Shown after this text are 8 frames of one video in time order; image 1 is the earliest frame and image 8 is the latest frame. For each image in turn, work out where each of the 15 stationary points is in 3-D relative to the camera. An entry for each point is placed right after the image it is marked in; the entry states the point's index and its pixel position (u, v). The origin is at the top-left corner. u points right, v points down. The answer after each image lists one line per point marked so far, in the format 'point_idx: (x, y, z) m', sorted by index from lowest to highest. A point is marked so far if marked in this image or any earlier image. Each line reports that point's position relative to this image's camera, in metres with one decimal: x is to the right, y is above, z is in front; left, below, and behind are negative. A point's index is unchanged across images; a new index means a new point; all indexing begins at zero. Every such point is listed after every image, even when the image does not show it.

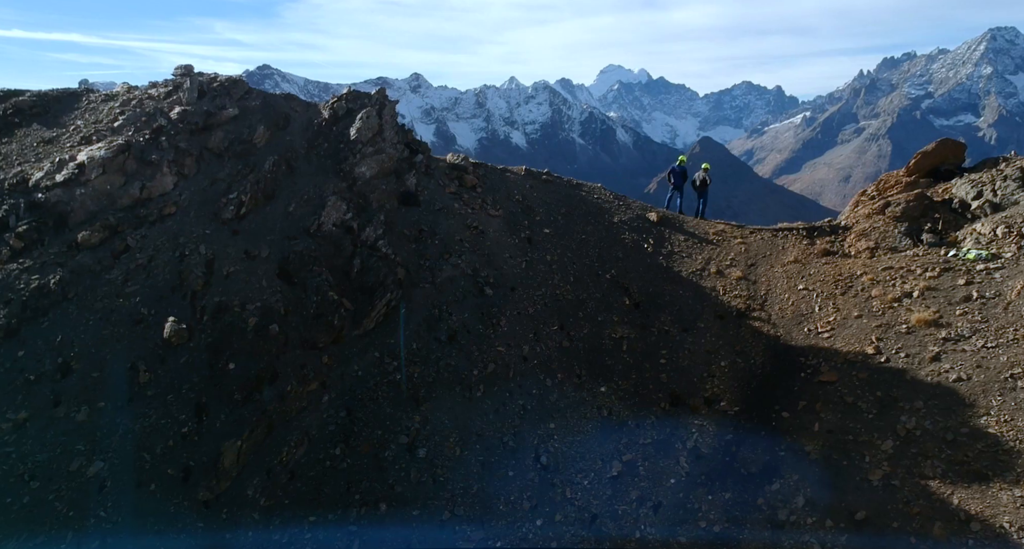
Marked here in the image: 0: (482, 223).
0: (-1.0, +1.6, +20.0) m
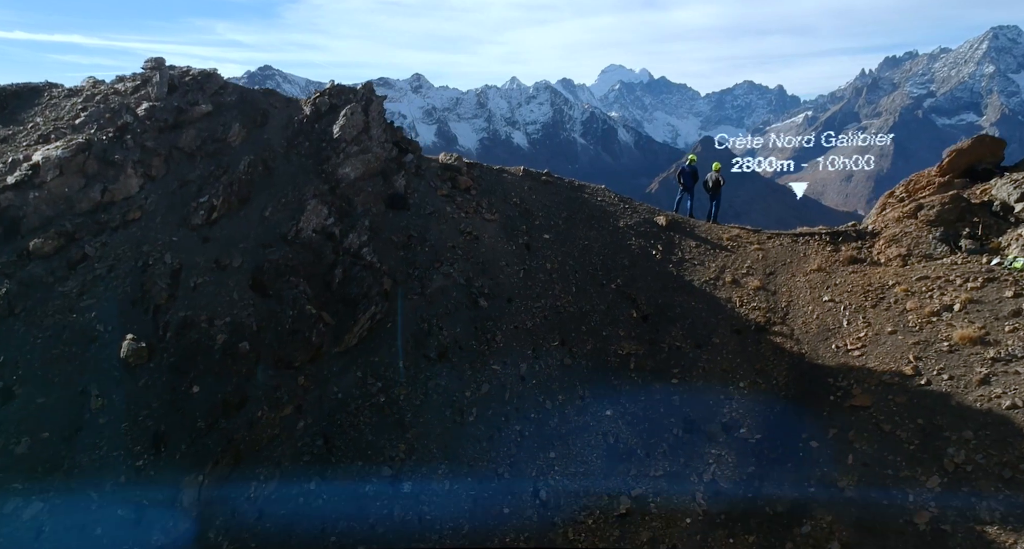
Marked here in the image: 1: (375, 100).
0: (-1.0, +1.3, +18.5) m
1: (-4.2, +5.3, +19.5) m
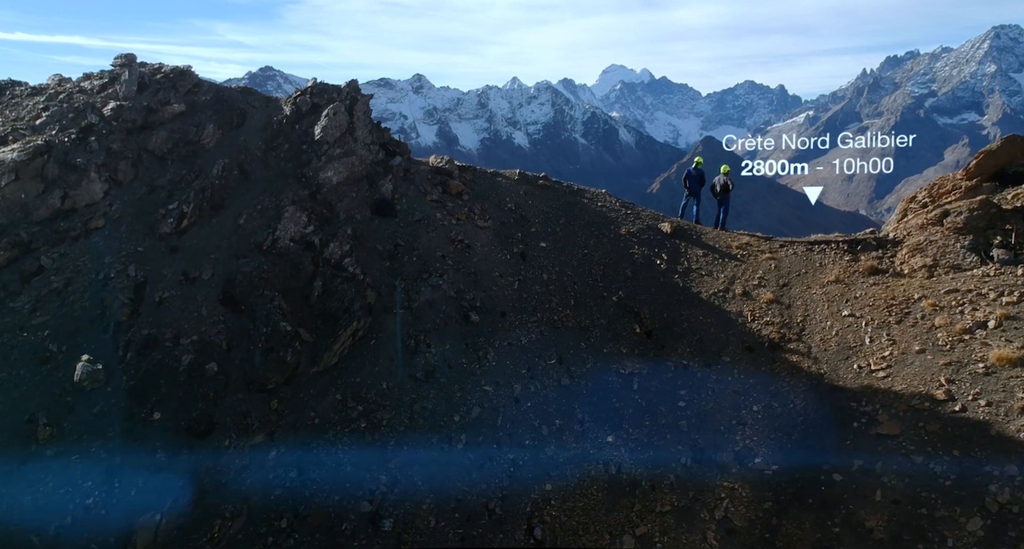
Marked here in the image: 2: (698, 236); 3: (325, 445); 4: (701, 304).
0: (-1.2, +1.0, +17.3) m
1: (-4.3, +5.0, +18.3) m
2: (+5.4, +1.1, +18.9) m
3: (-3.7, -3.4, +12.9) m
4: (+4.7, -0.8, +16.1) m
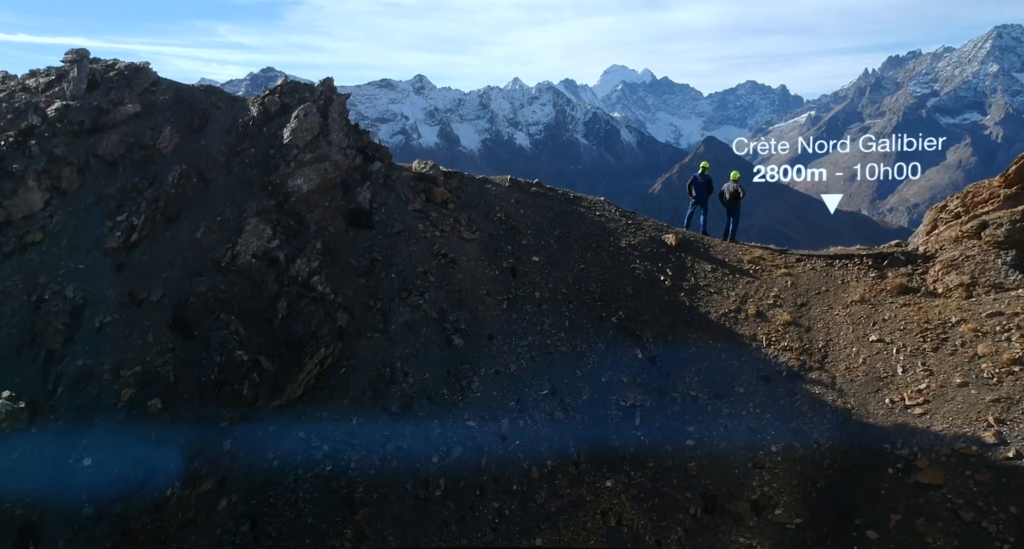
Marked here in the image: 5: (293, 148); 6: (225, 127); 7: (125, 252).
0: (-1.5, +0.6, +15.7) m
1: (-4.6, +4.6, +16.7) m
2: (+5.2, +0.7, +17.3) m
3: (-4.0, -3.8, +11.3) m
4: (+4.4, -1.2, +14.4) m
5: (-5.3, +3.0, +15.5) m
6: (-7.1, +3.6, +15.8) m
7: (-8.0, +0.5, +13.3) m
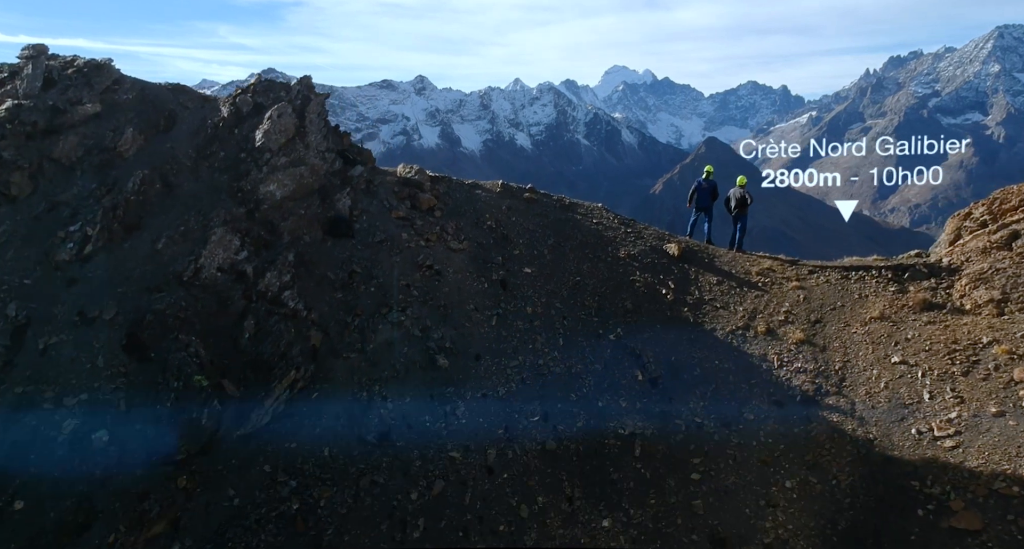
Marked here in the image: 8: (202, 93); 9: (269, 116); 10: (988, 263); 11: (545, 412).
0: (-1.7, +0.3, +14.6) m
1: (-4.8, +4.3, +15.6) m
2: (+5.0, +0.4, +16.1) m
3: (-4.2, -4.1, +10.2) m
4: (+4.2, -1.5, +13.3) m
5: (-5.5, +2.8, +14.4) m
6: (-7.3, +3.3, +14.7) m
7: (-8.2, +0.2, +12.2) m
8: (-7.5, +4.4, +15.5) m
9: (-5.5, +3.6, +14.7) m
10: (+9.7, +0.2, +13.1) m
11: (+0.6, -2.6, +12.2) m
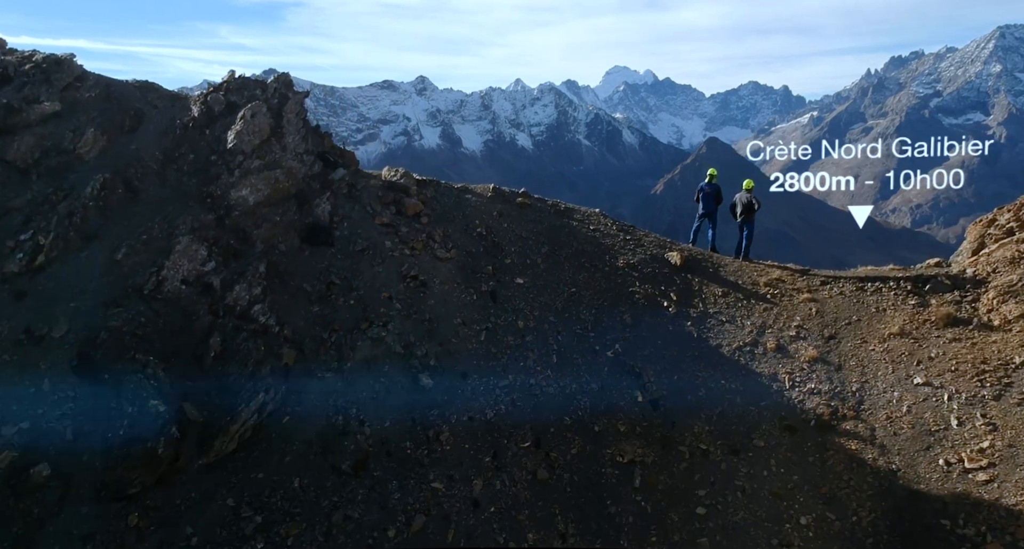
0: (-1.9, +0.1, +13.6) m
1: (-5.0, +4.0, +14.6) m
2: (+4.8, +0.2, +15.1) m
3: (-4.4, -4.4, +9.2) m
4: (+4.0, -1.7, +12.3) m
5: (-5.7, +2.5, +13.4) m
6: (-7.5, +3.1, +13.7) m
7: (-8.4, -0.1, +11.2) m
8: (-7.7, +4.1, +14.5) m
9: (-5.7, +3.4, +13.7) m
10: (+9.5, 0.0, +12.0) m
11: (+0.4, -2.8, +11.2) m
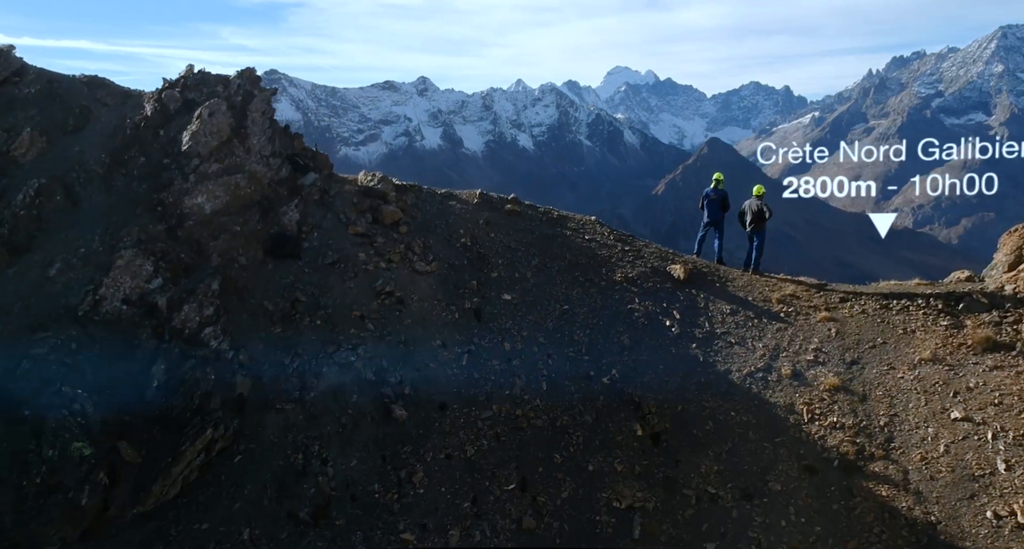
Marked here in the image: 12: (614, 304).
0: (-2.1, -0.2, +12.3) m
1: (-5.3, +3.7, +13.3) m
2: (+4.5, -0.1, +13.8) m
3: (-4.7, -4.7, +7.9) m
4: (+3.8, -2.0, +11.0) m
5: (-6.0, +2.2, +12.1) m
6: (-7.8, +2.8, +12.4) m
7: (-8.7, -0.4, +9.9) m
8: (-7.9, +3.8, +13.2) m
9: (-6.0, +3.1, +12.4) m
10: (+9.2, -0.3, +10.7) m
11: (+0.2, -3.1, +9.8) m
12: (+2.0, -0.5, +12.8) m
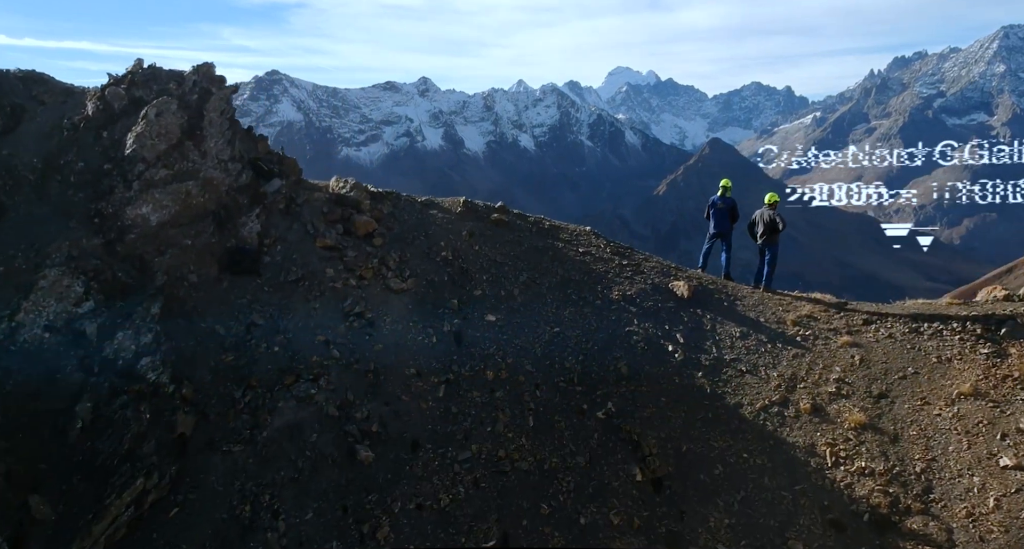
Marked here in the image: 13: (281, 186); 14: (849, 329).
0: (-2.4, -0.6, +10.9) m
1: (-5.6, +3.4, +12.0) m
2: (+4.2, -0.5, +12.5) m
3: (-5.0, -5.0, +6.6) m
4: (+3.5, -2.3, +9.6) m
5: (-6.2, +1.9, +10.8) m
6: (-8.0, +2.5, +11.1) m
7: (-9.0, -0.7, +8.6) m
8: (-8.2, +3.5, +11.9) m
9: (-6.3, +2.7, +11.1) m
10: (+8.9, -0.6, +9.4) m
11: (-0.1, -3.5, +8.5) m
12: (+1.8, -0.9, +11.5) m
13: (-4.4, +1.7, +12.3) m
14: (+5.9, -0.9, +11.3) m
